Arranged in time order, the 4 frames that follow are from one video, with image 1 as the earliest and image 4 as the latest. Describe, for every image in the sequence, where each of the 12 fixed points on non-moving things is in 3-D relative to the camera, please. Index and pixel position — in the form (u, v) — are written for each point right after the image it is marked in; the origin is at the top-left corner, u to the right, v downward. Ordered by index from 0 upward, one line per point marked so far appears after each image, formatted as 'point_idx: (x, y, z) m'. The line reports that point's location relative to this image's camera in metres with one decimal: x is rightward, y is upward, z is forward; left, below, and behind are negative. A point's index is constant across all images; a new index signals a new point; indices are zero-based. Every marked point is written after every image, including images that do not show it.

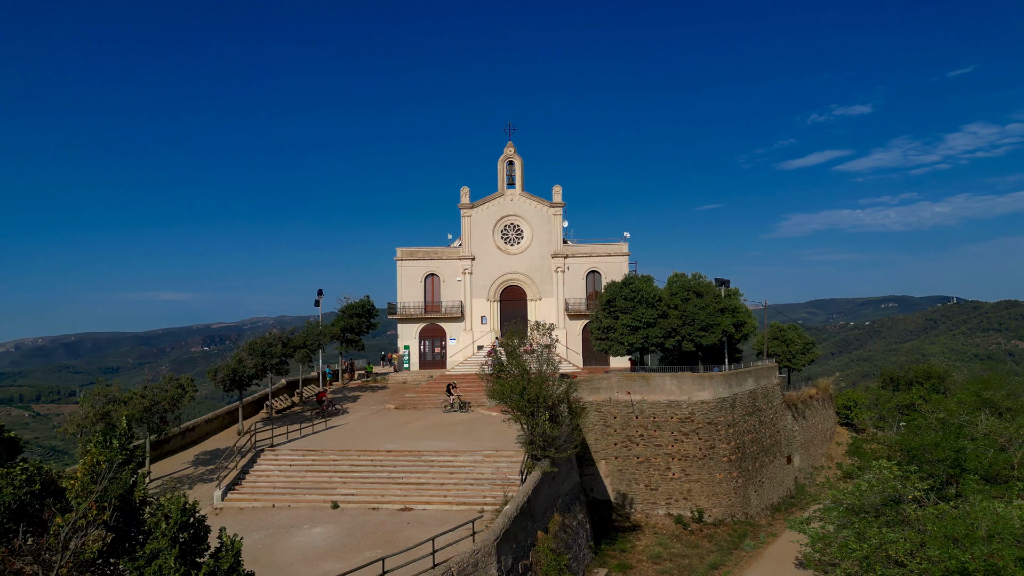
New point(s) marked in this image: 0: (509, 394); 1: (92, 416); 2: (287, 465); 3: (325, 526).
0: (-0.1, -2.7, +14.8) m
1: (-10.4, -3.2, +14.6) m
2: (-6.2, -4.9, +16.3) m
3: (-4.2, -5.3, +13.2) m
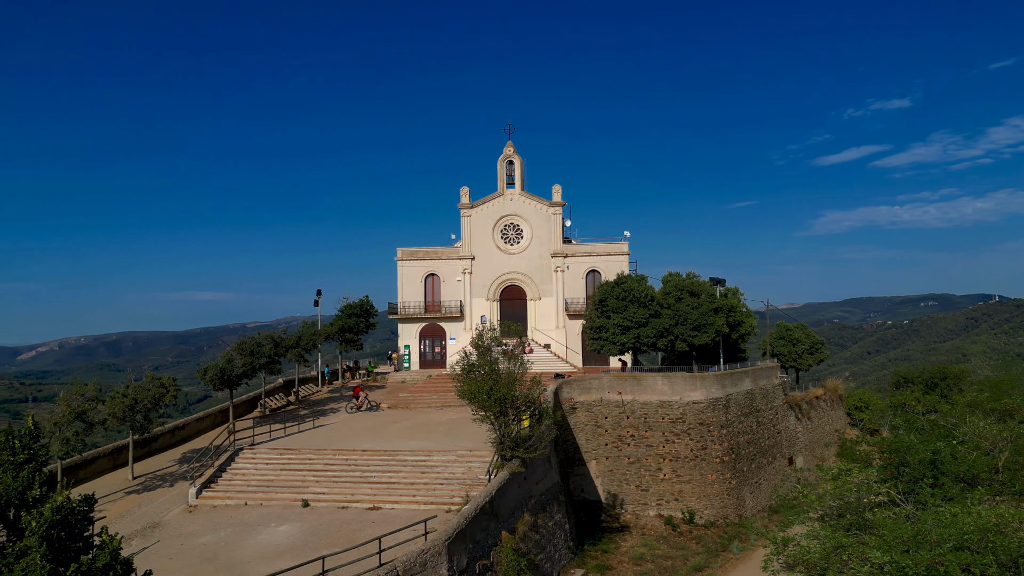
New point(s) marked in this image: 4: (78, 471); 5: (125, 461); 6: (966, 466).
0: (-0.9, -2.7, +14.8) m
1: (-11.2, -3.2, +14.9) m
2: (-6.9, -4.9, +16.5) m
3: (-5.0, -5.3, +13.3) m
4: (-12.1, -5.1, +16.6) m
5: (-11.9, -5.3, +18.1) m
6: (+11.0, -4.3, +14.3) m
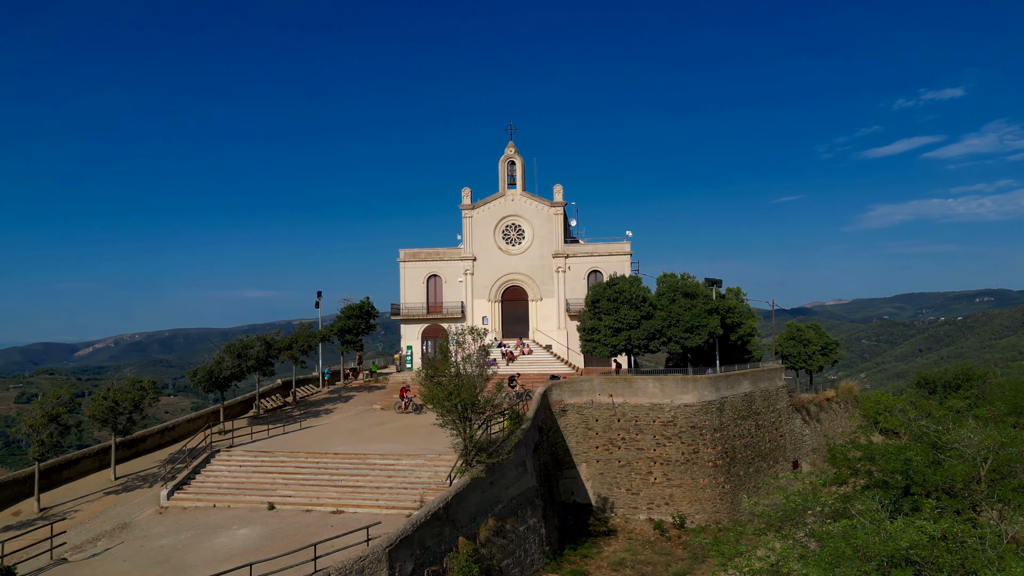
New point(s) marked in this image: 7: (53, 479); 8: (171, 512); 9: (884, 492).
0: (-1.8, -2.8, +14.7) m
1: (-12.1, -3.4, +15.3) m
2: (-7.8, -5.0, +16.7) m
3: (-5.9, -5.5, +13.5) m
4: (-13.0, -5.2, +17.1) m
5: (-12.6, -5.4, +18.5) m
6: (+10.0, -4.4, +13.8) m
7: (-13.0, -5.4, +16.8) m
8: (-8.5, -5.6, +14.8) m
9: (+9.0, -4.9, +14.4) m
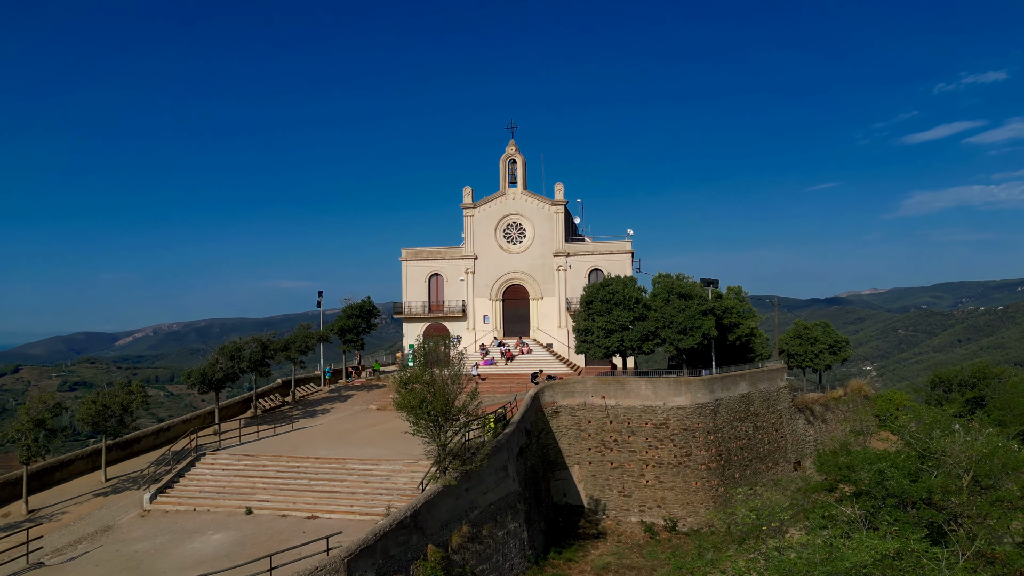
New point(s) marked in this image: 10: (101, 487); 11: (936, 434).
0: (-2.5, -3.0, +14.8) m
1: (-12.7, -3.6, +15.7) m
2: (-8.4, -5.2, +17.0) m
3: (-6.6, -5.7, +13.7) m
4: (-13.6, -5.4, +17.5) m
5: (-13.2, -5.6, +19.0) m
6: (+9.3, -4.6, +13.6) m
7: (-13.6, -5.6, +17.2) m
8: (-9.2, -5.8, +15.1) m
9: (+8.4, -5.1, +14.1) m
10: (-12.0, -5.8, +17.3) m
11: (+12.2, -4.3, +17.2) m
